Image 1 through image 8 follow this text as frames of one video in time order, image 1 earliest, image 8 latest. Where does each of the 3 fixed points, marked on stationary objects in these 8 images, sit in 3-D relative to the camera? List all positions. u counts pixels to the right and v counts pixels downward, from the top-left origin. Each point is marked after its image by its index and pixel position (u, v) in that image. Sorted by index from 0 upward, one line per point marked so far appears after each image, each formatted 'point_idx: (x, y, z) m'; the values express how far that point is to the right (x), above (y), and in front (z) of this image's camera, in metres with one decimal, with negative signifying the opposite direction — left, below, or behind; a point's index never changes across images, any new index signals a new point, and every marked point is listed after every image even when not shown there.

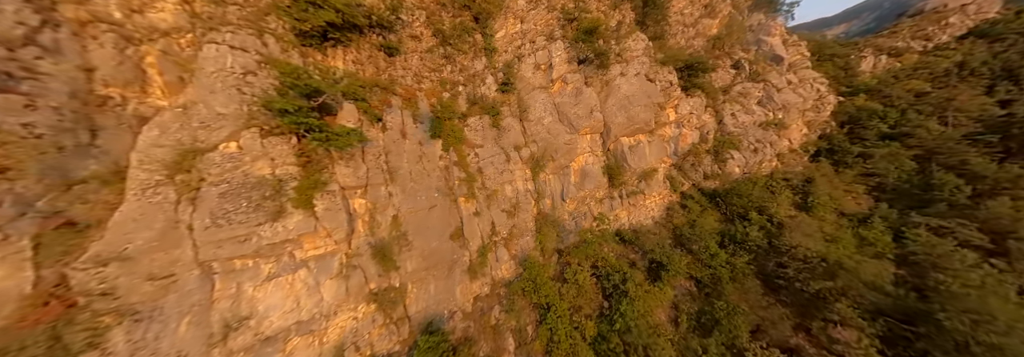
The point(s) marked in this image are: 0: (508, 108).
0: (-0.3, +5.6, +19.4) m
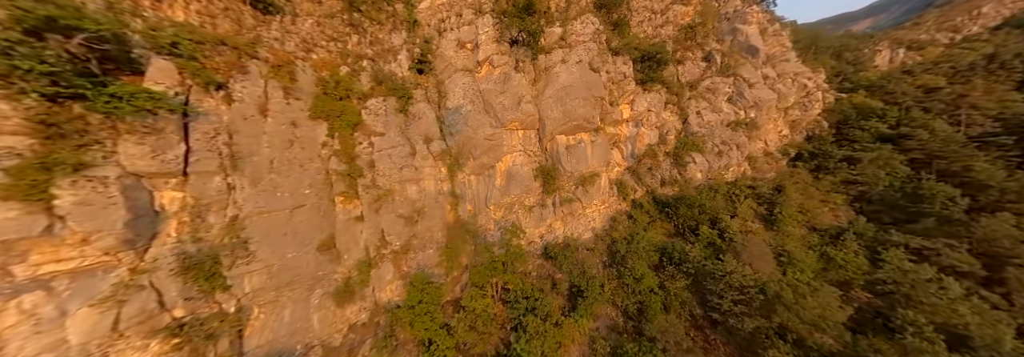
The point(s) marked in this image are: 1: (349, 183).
0: (-6.1, +5.5, +16.4) m
1: (-9.1, -0.2, +13.7) m
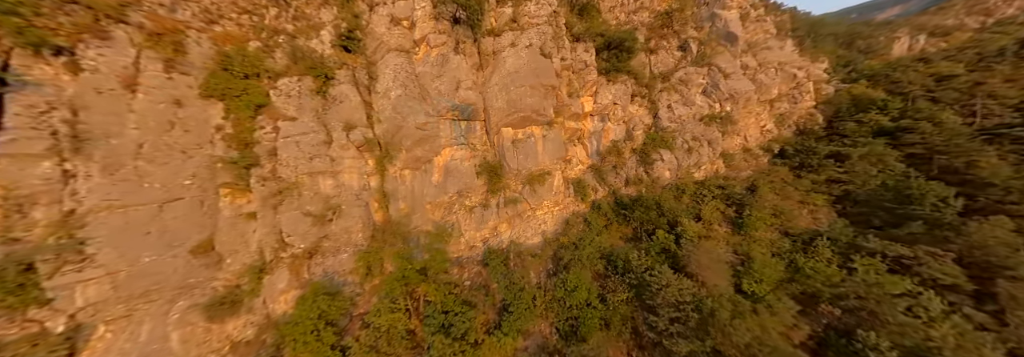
0: (-9.8, +5.9, +14.4) m
1: (-12.9, +0.2, +11.7) m
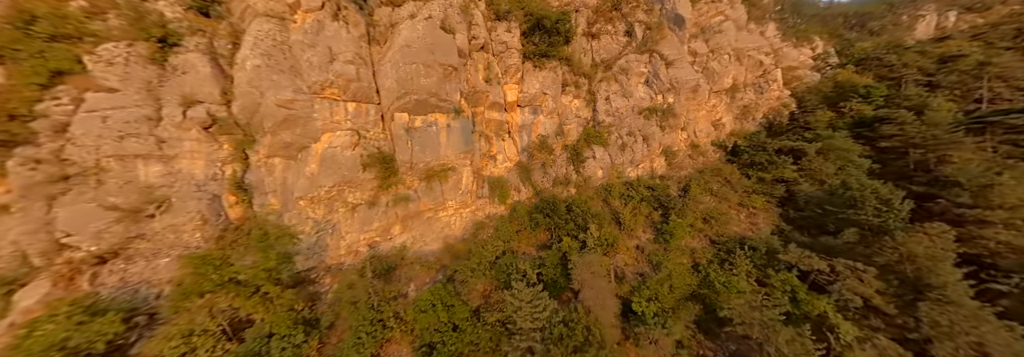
0: (-15.6, +6.4, +11.8) m
1: (-18.7, +0.8, +9.0) m
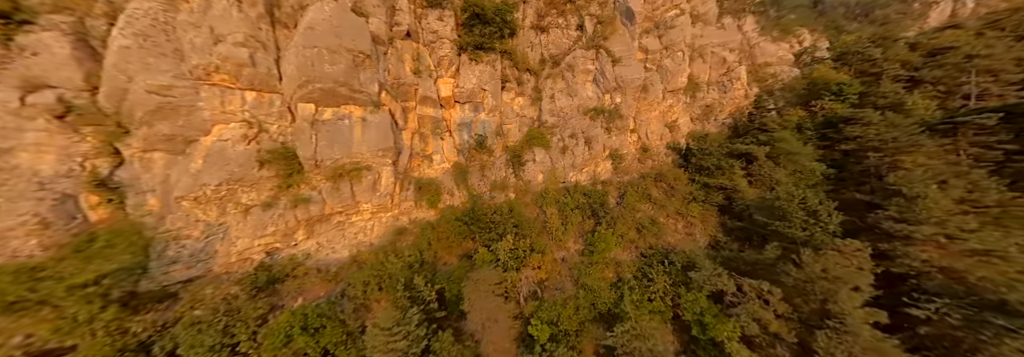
0: (-19.6, +6.6, +10.0) m
1: (-22.8, +1.0, +7.2) m
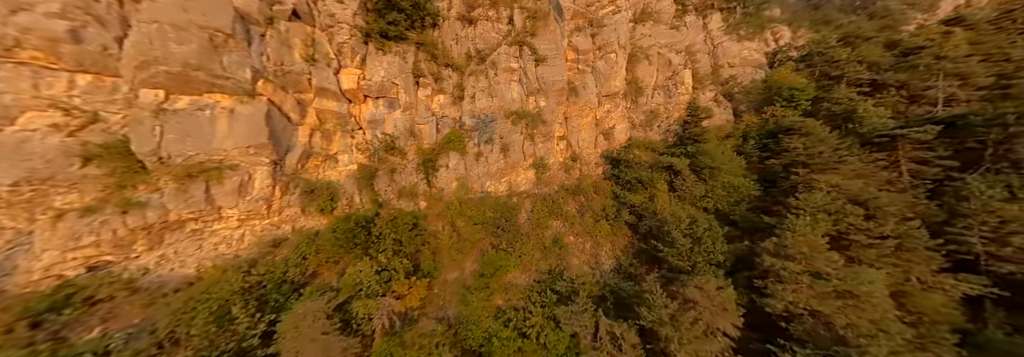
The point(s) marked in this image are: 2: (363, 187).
0: (-24.5, +6.8, +7.6) m
1: (-27.7, +1.3, +4.7) m
2: (-8.8, -0.2, +14.6) m
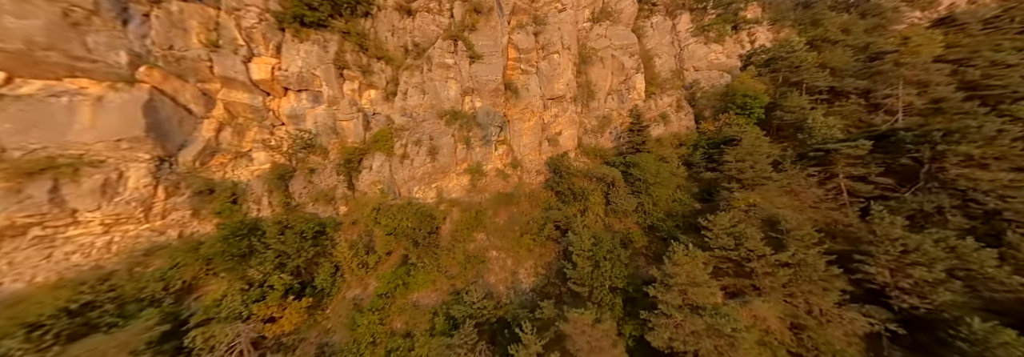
0: (-28.0, +7.2, +5.7) m
1: (-31.2, +1.7, +2.7) m
2: (-12.7, -0.2, +13.2) m
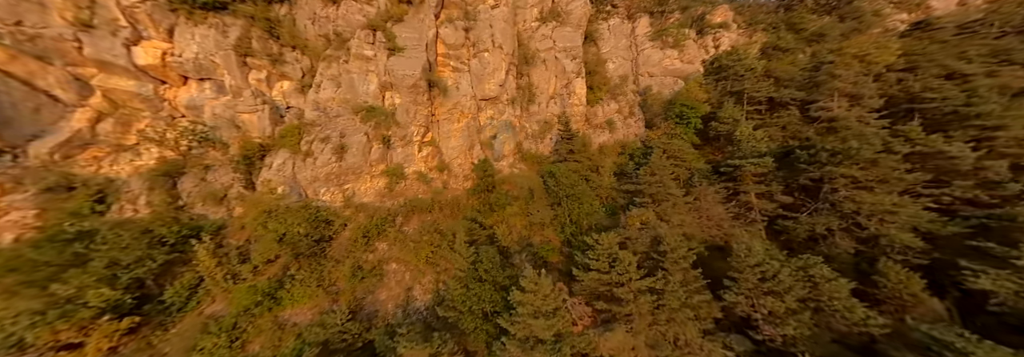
0: (-31.7, +7.8, +3.9) m
1: (-35.0, +2.5, +0.7) m
2: (-16.9, -0.1, +11.8) m
